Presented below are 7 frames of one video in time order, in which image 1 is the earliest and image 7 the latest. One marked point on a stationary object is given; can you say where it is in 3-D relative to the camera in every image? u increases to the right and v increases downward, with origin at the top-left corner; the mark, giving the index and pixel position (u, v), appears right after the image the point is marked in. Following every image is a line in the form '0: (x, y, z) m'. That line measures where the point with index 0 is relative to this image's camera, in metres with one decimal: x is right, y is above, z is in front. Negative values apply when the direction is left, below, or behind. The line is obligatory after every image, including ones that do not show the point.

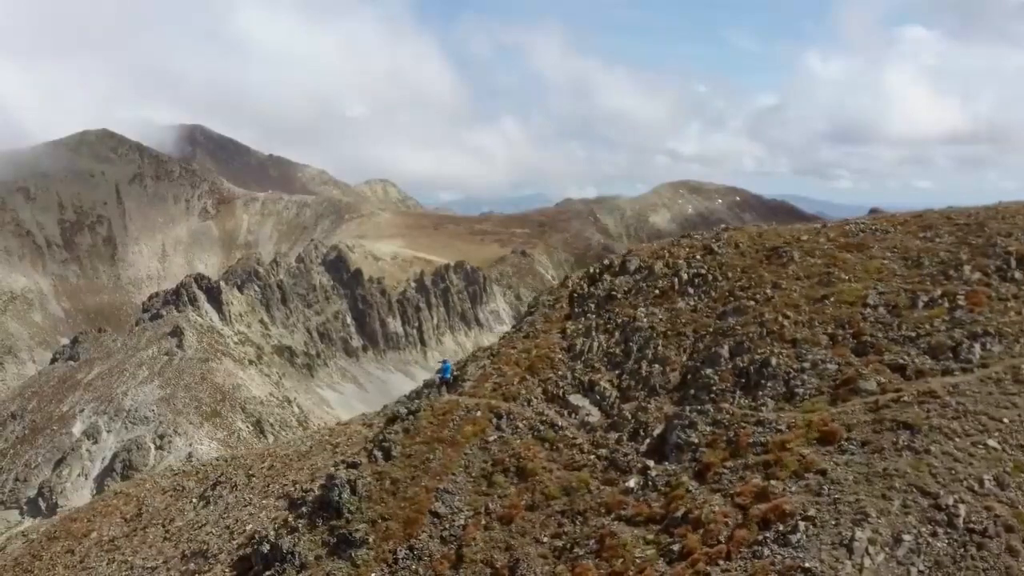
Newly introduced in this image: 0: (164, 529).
0: (-8.1, -5.6, +18.9) m
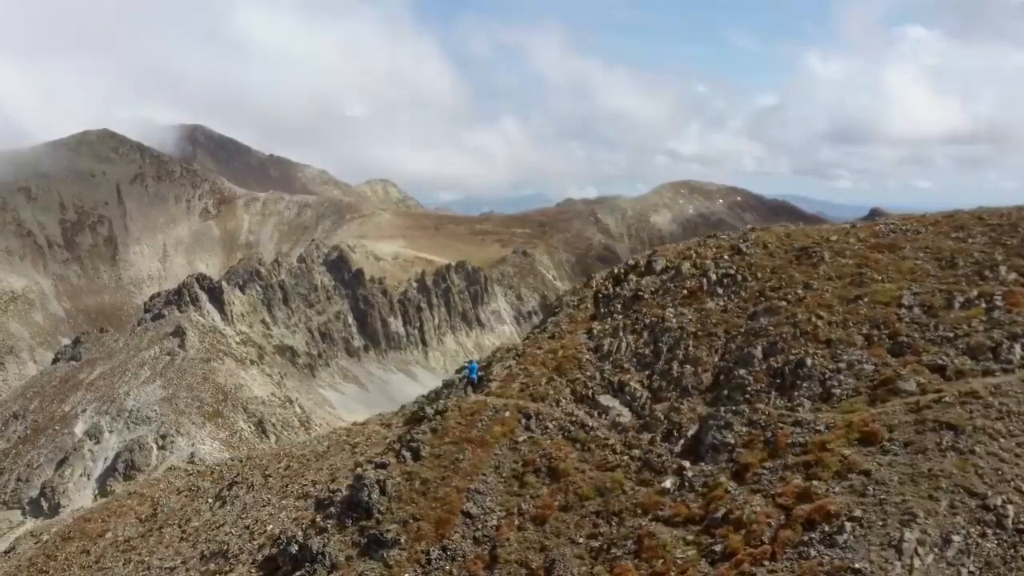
0: (-7.7, -5.6, +18.9) m
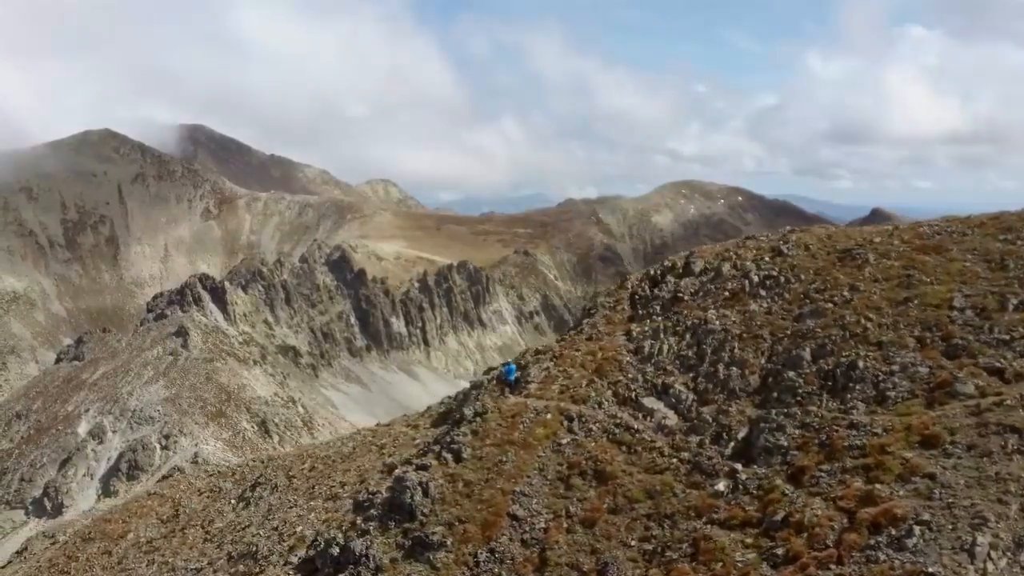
0: (-7.2, -5.7, +18.9) m
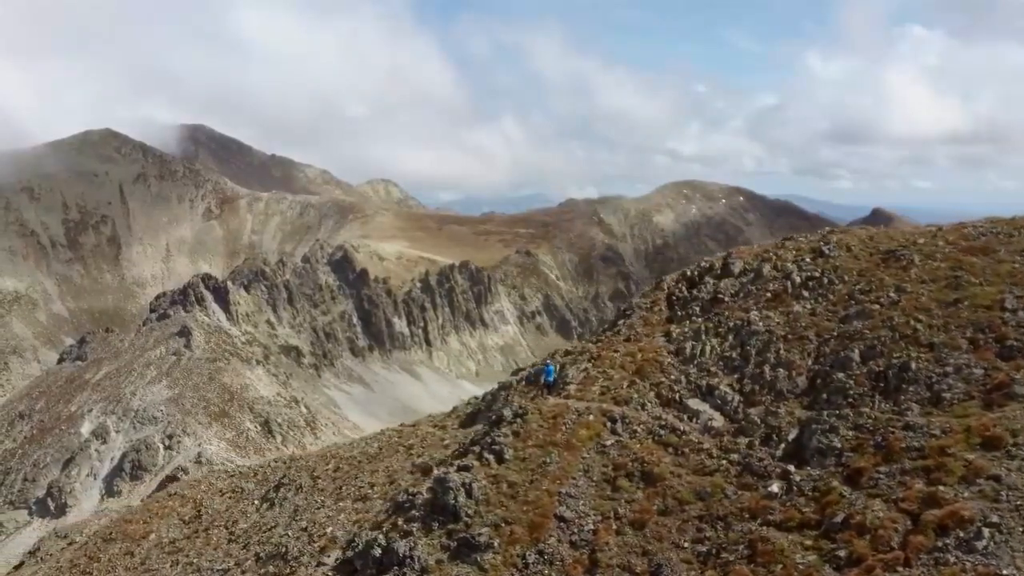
0: (-6.6, -5.7, +18.8) m
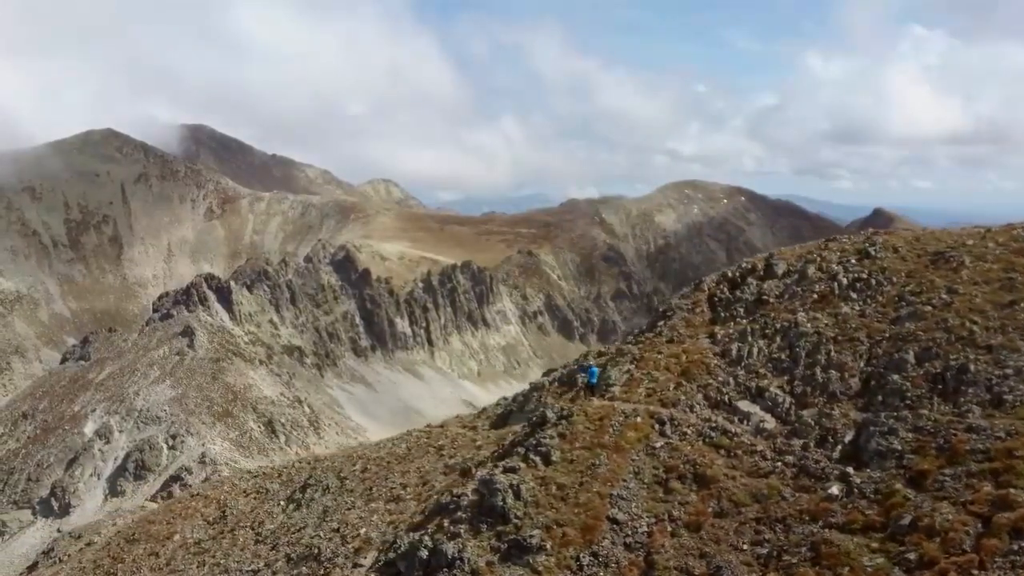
0: (-6.0, -5.7, +18.8) m
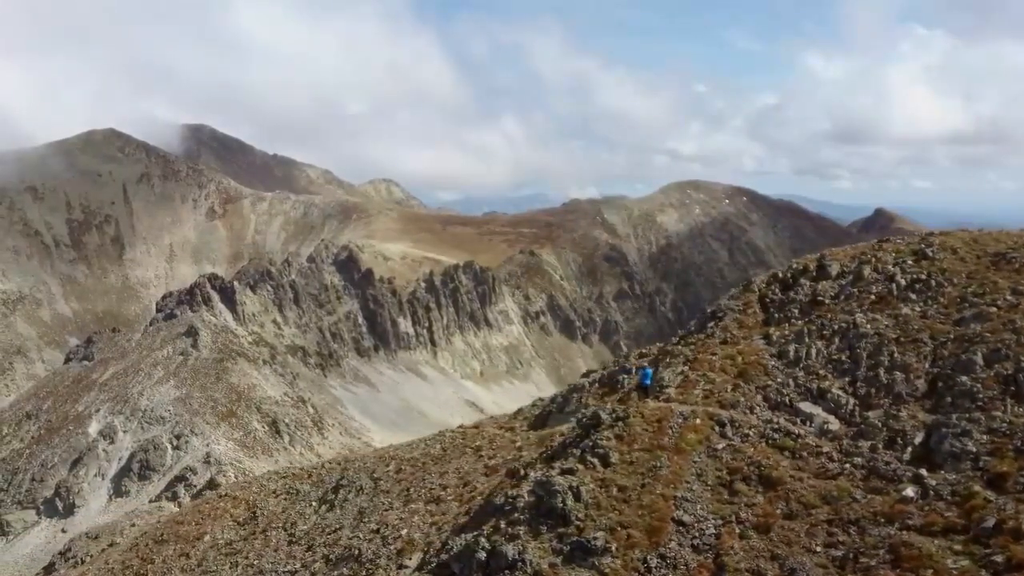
0: (-5.2, -5.7, +18.8) m
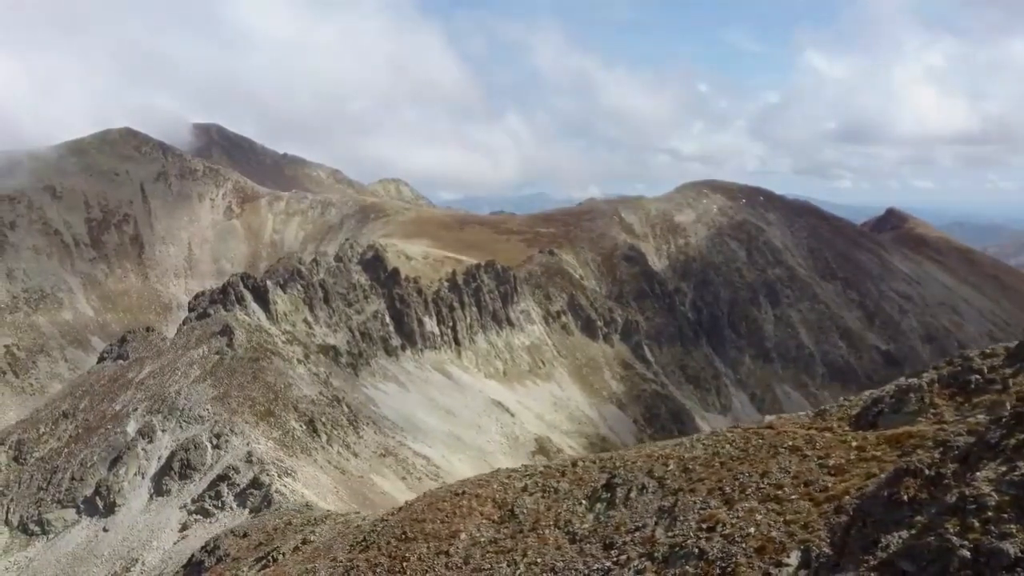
0: (+1.2, -5.7, +18.9) m
